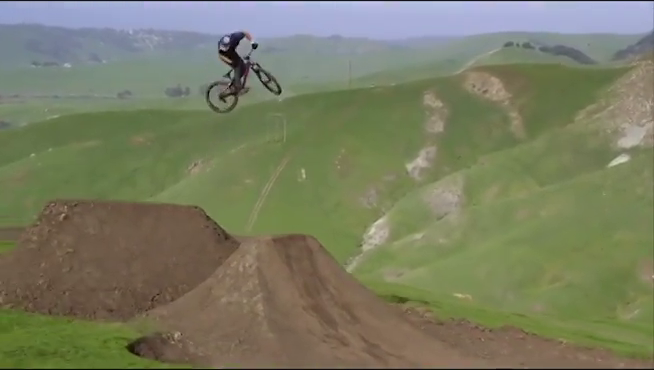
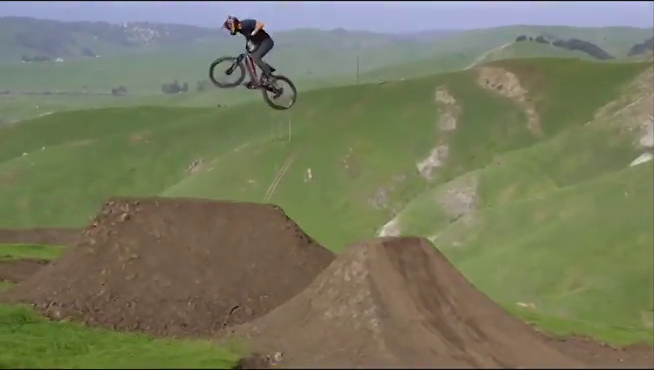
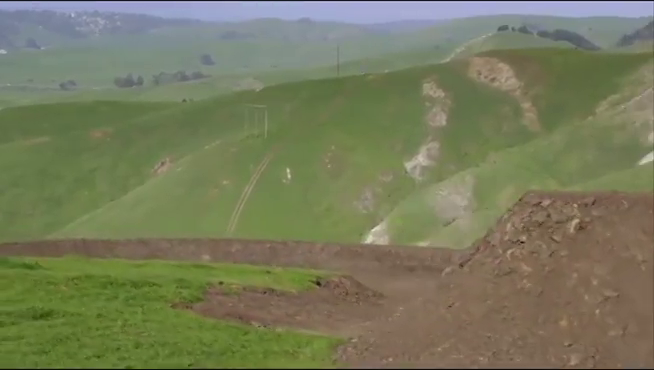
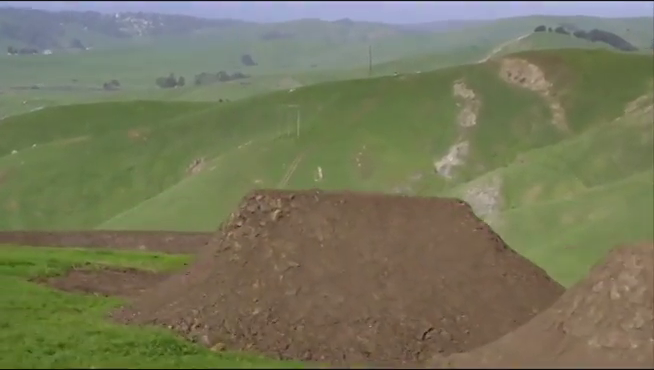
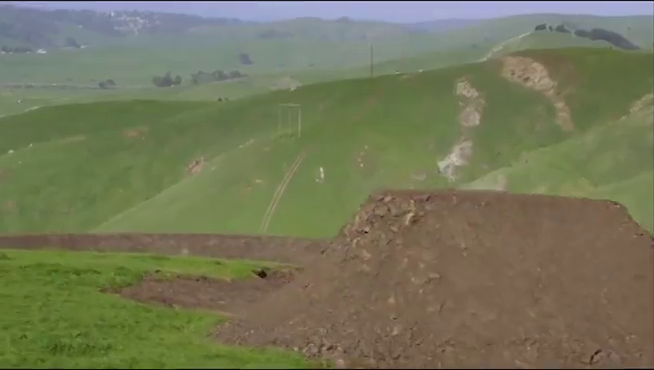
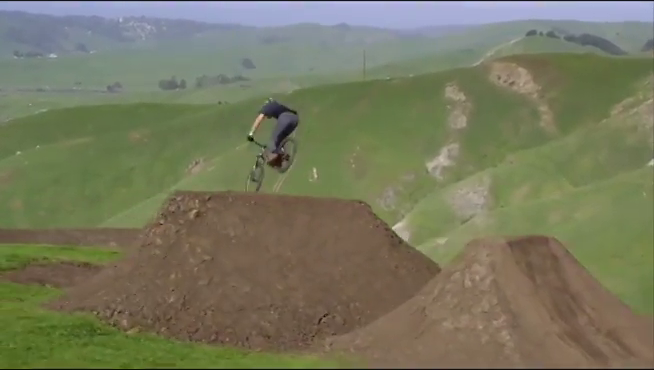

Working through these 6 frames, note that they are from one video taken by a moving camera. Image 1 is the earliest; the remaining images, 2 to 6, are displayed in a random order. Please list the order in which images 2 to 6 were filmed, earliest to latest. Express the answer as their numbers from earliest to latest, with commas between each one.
2, 6, 4, 5, 3
